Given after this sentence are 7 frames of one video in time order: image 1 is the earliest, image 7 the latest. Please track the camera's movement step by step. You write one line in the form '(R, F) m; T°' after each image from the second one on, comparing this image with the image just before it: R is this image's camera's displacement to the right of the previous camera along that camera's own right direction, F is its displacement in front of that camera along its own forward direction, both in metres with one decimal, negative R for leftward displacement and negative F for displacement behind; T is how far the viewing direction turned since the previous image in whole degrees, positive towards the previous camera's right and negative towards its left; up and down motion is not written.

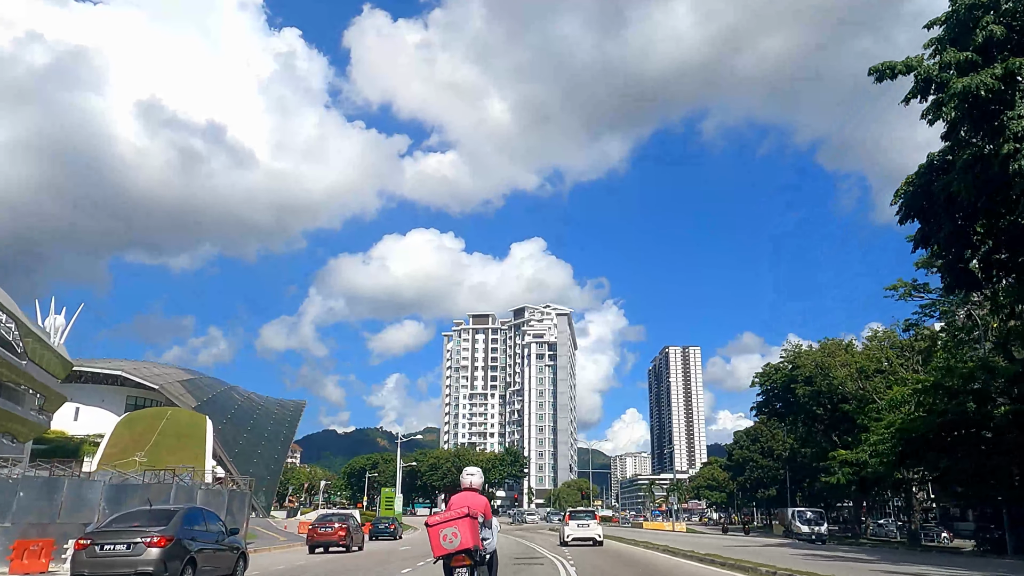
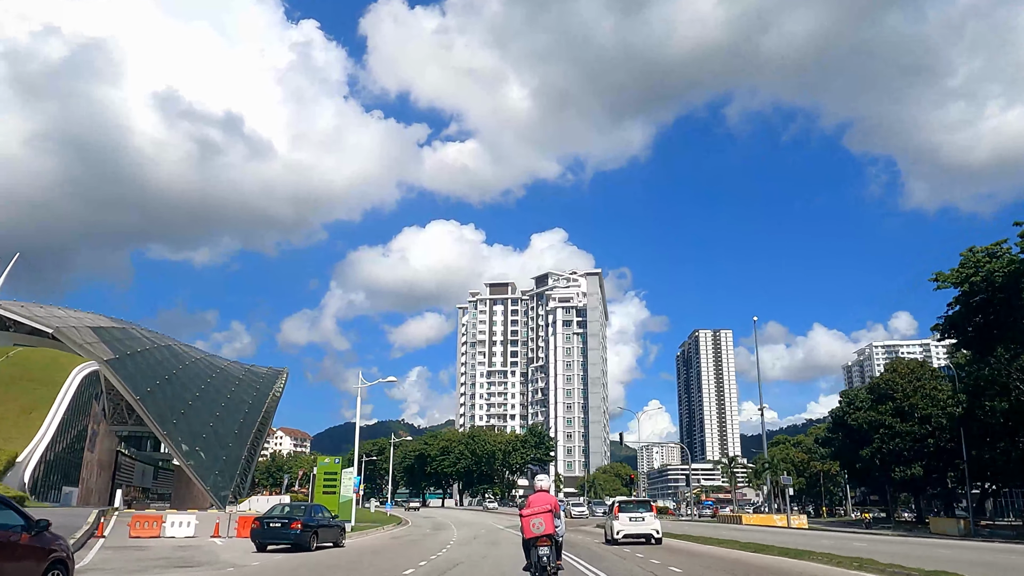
(-0.2, +18.6) m; -2°
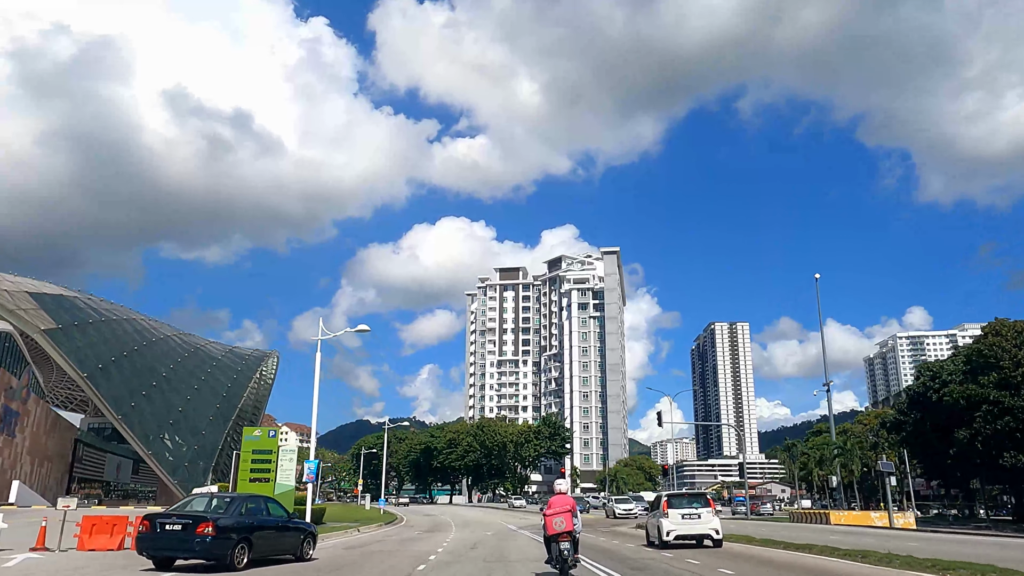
(-0.1, +8.2) m; -1°
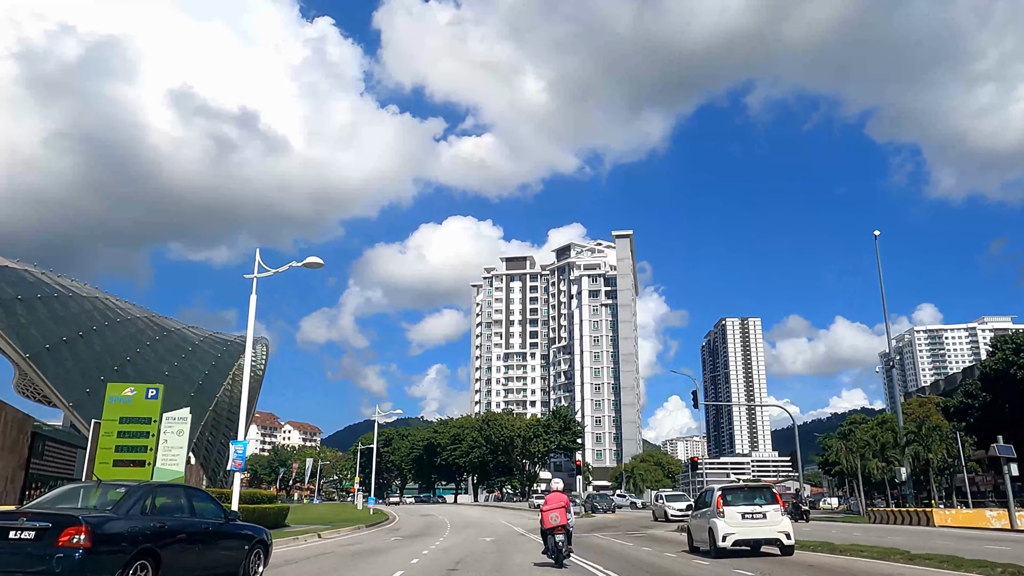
(+0.1, +6.0) m; -1°
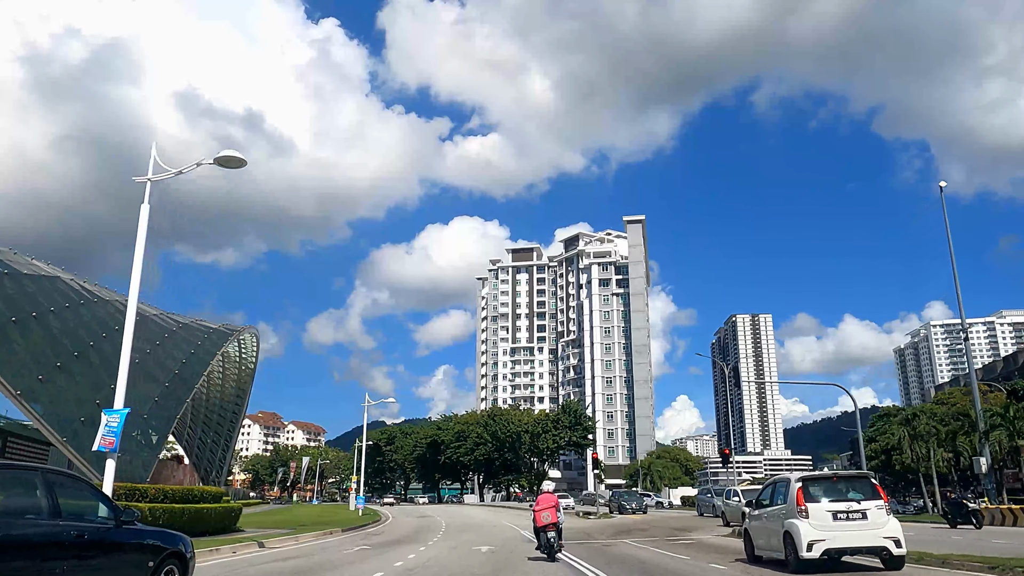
(+0.1, +5.0) m; -1°
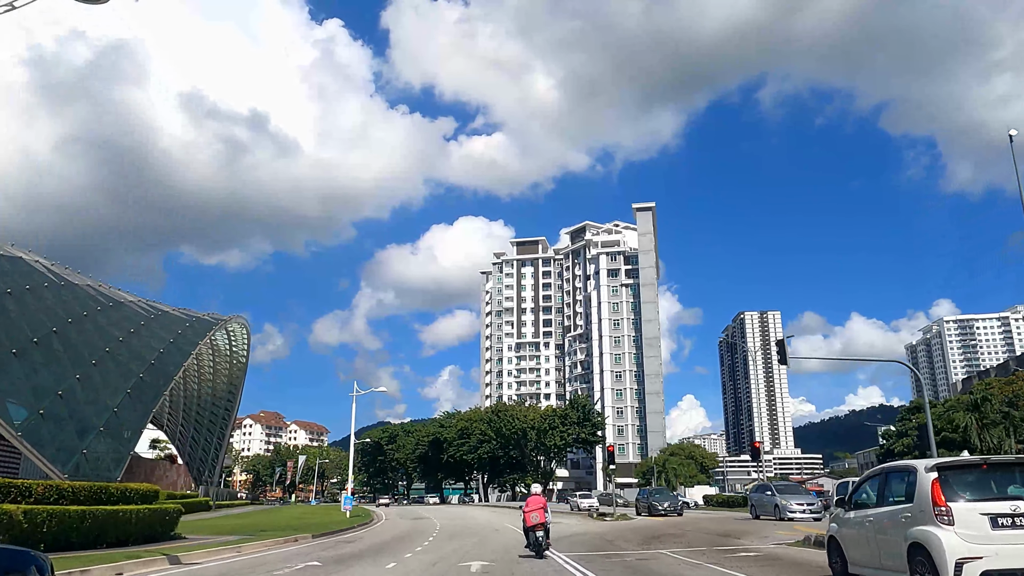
(+0.1, +4.0) m; 0°
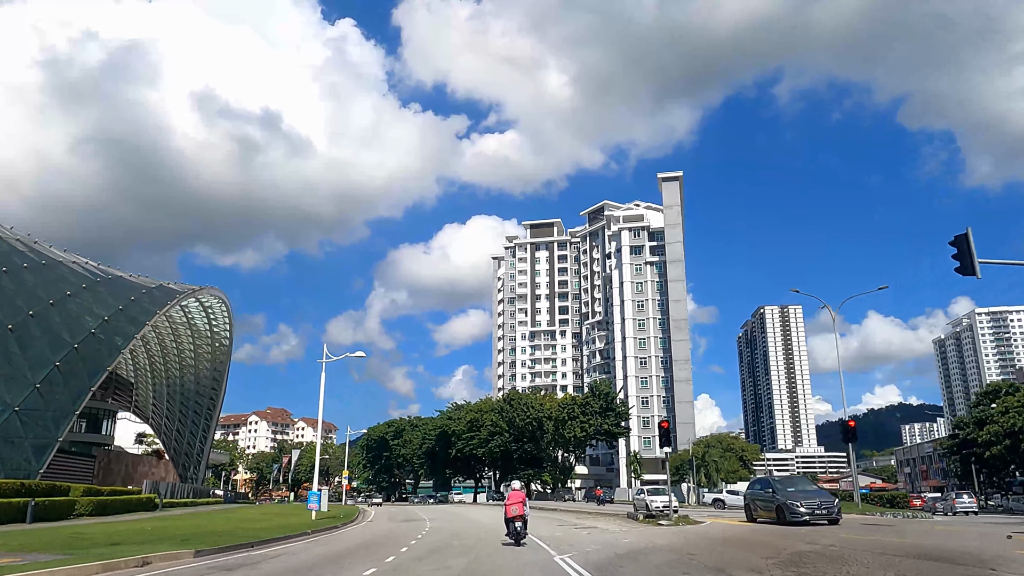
(0.0, +8.1) m; -1°
